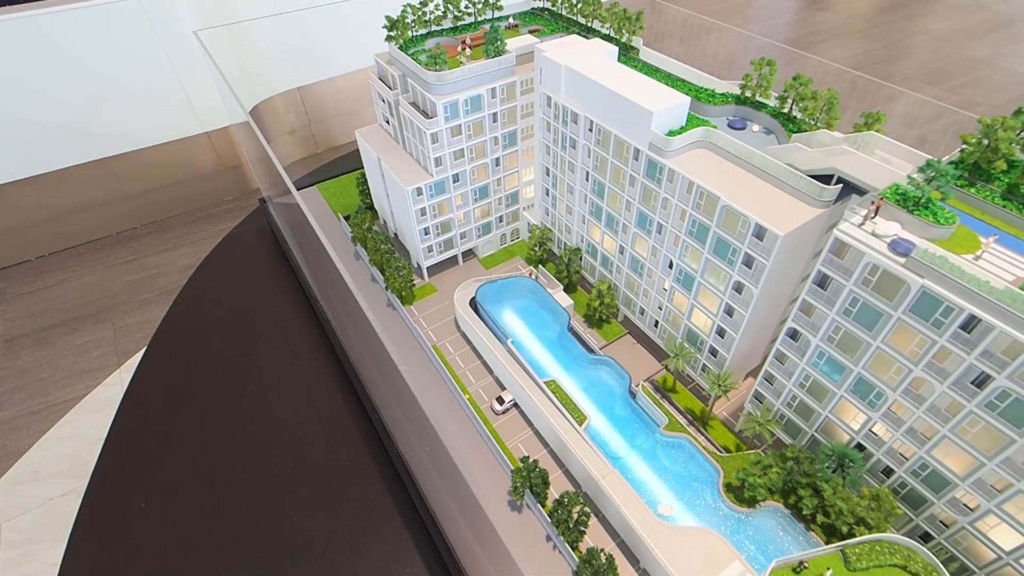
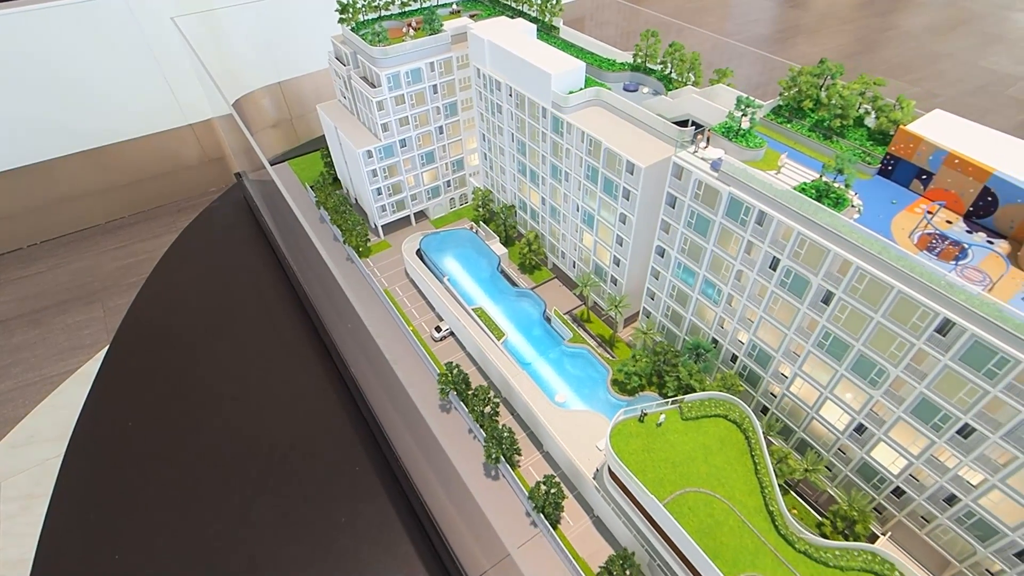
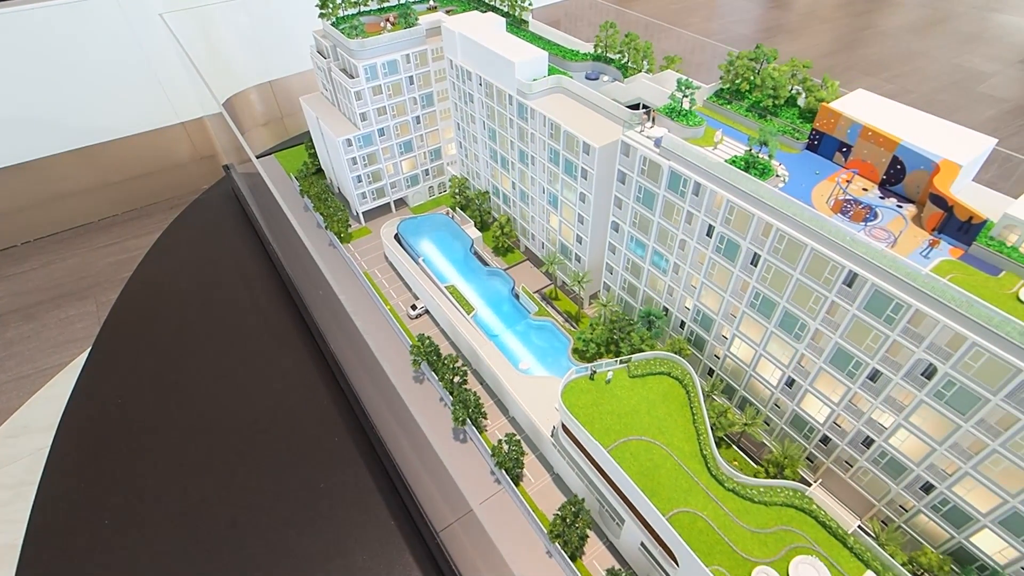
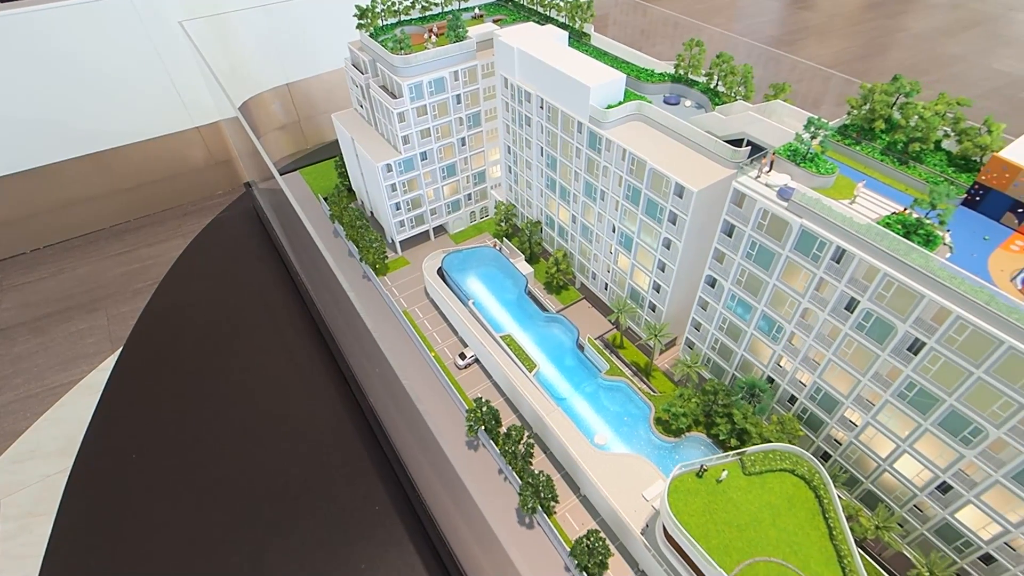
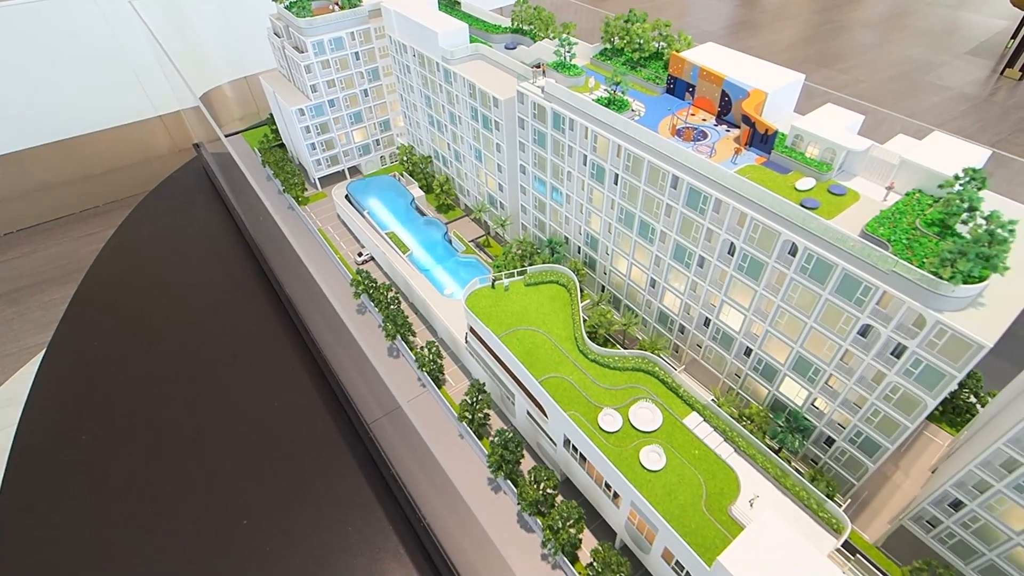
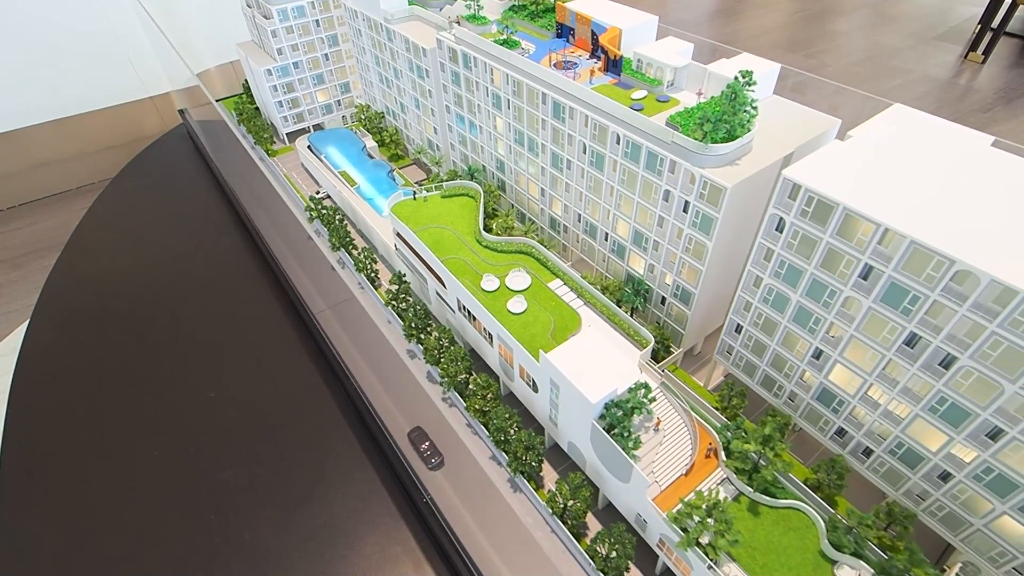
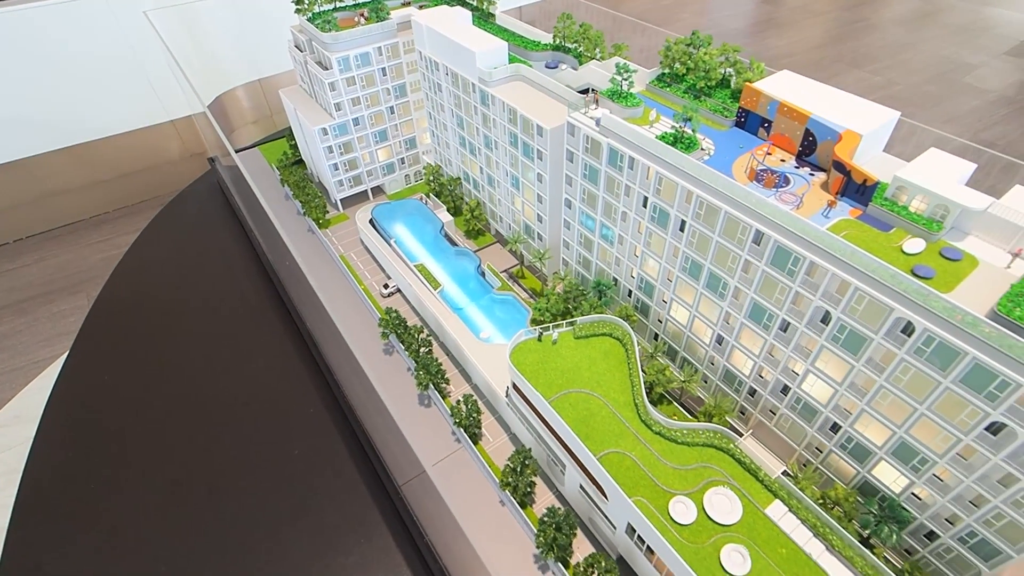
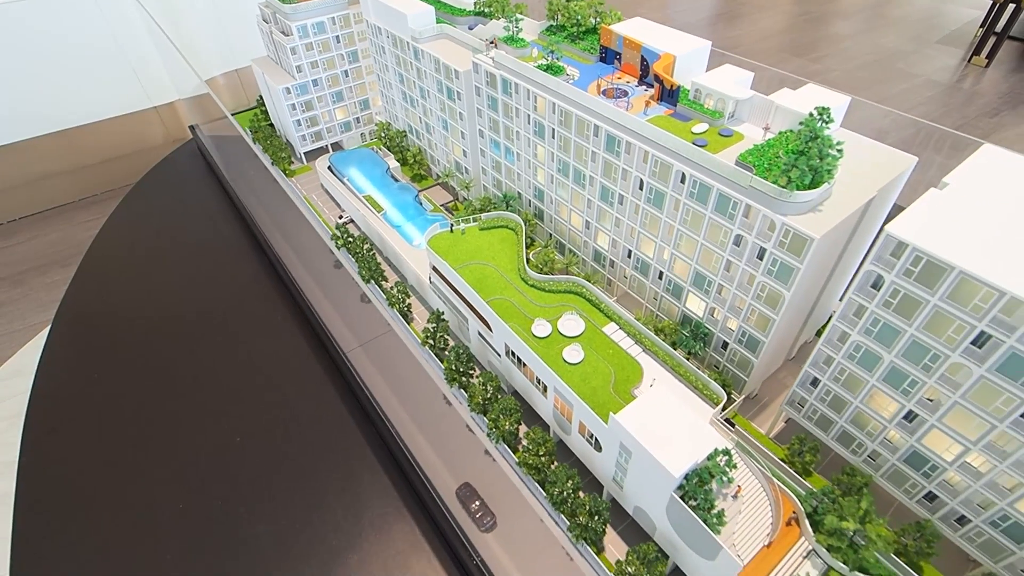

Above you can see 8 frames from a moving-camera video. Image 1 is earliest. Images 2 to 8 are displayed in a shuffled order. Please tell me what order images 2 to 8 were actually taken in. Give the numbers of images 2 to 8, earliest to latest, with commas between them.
4, 2, 3, 7, 5, 8, 6
